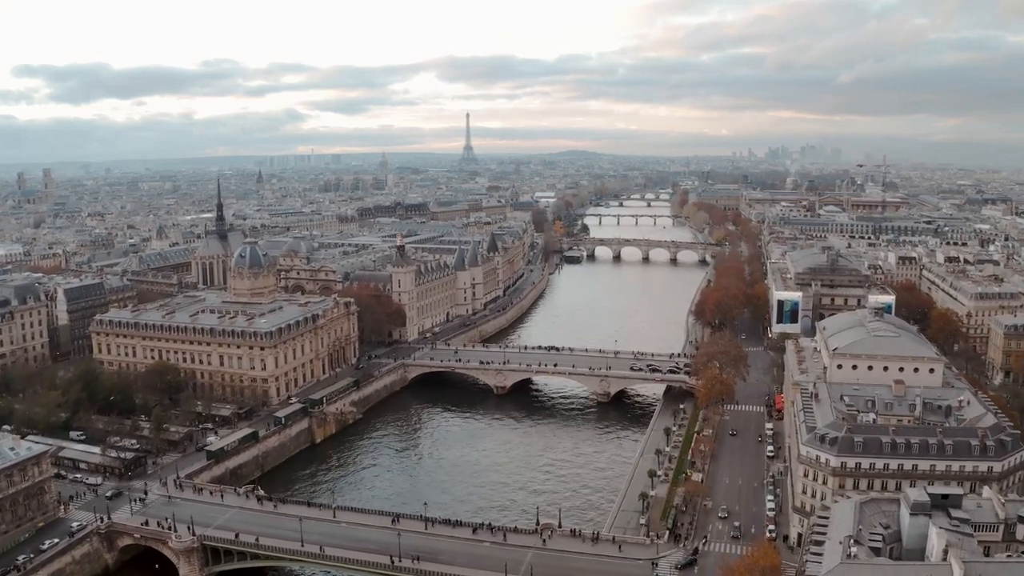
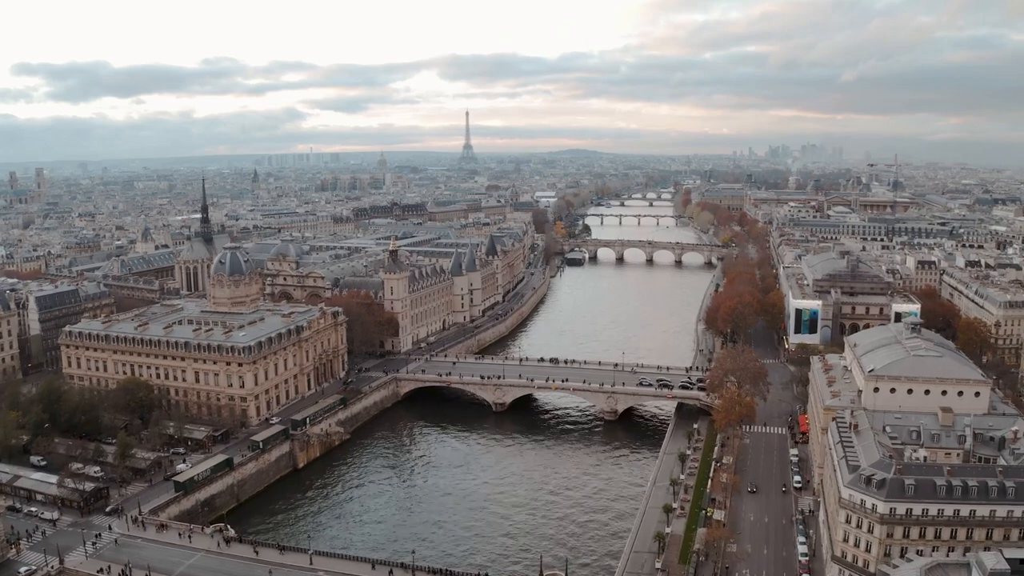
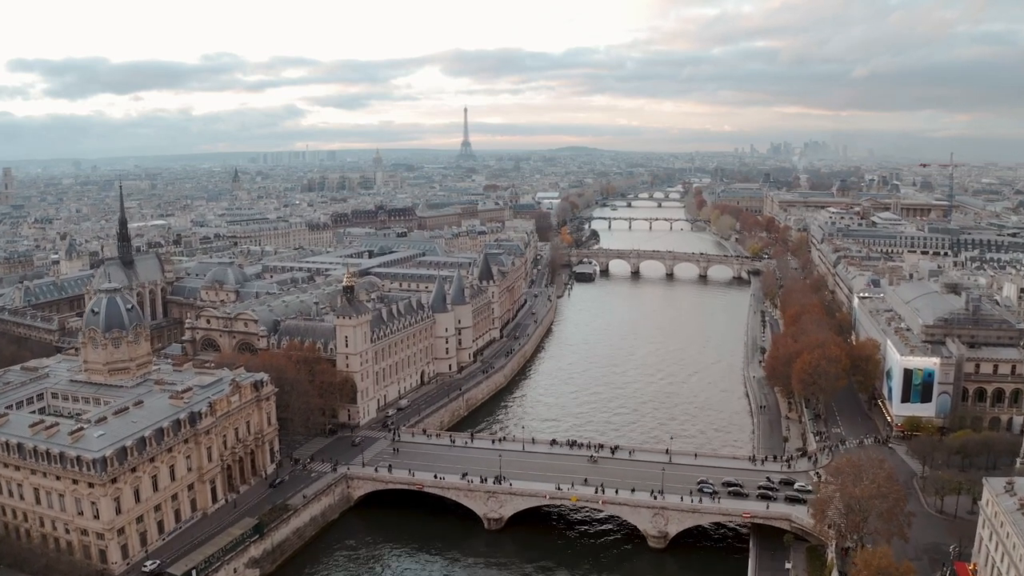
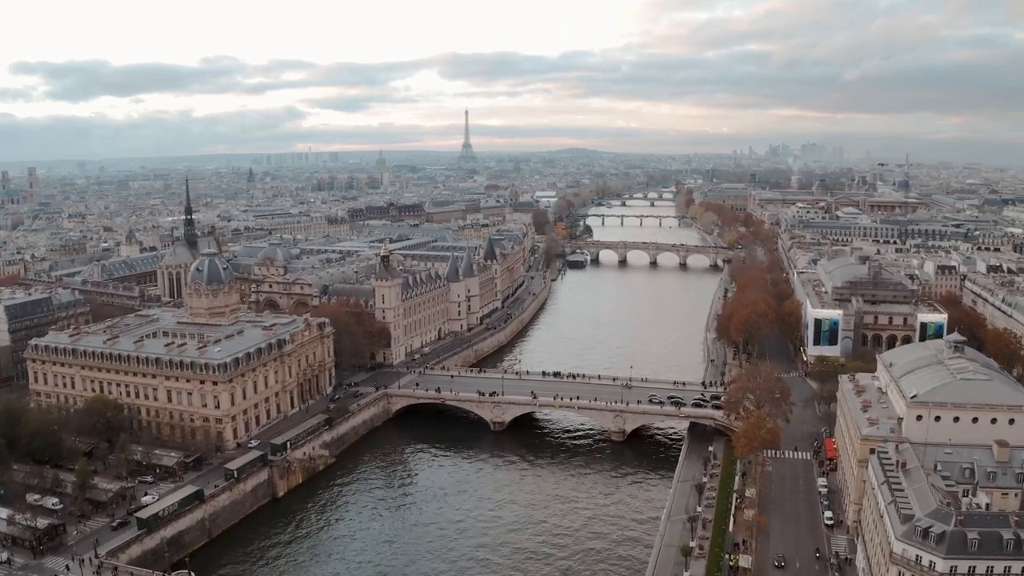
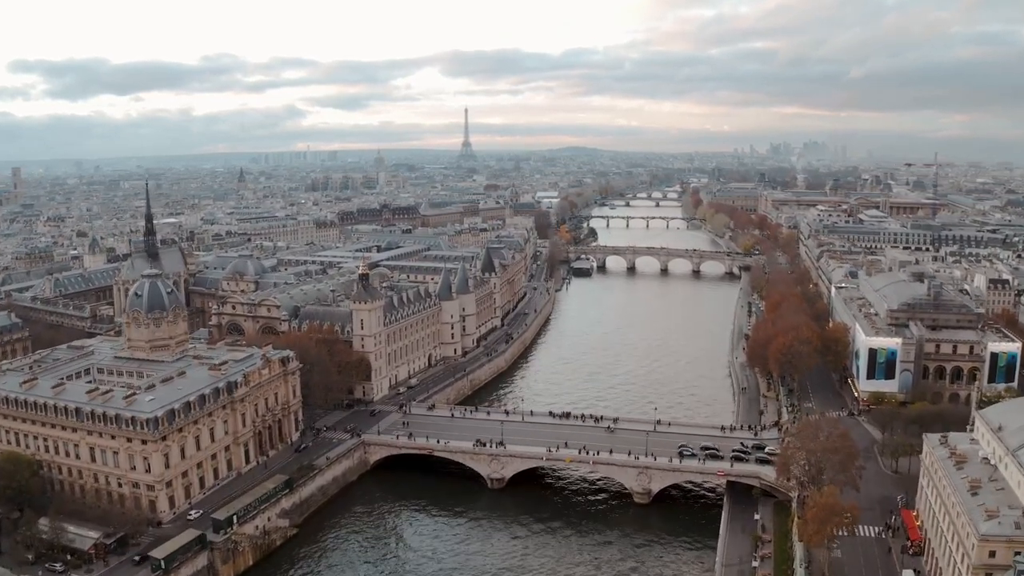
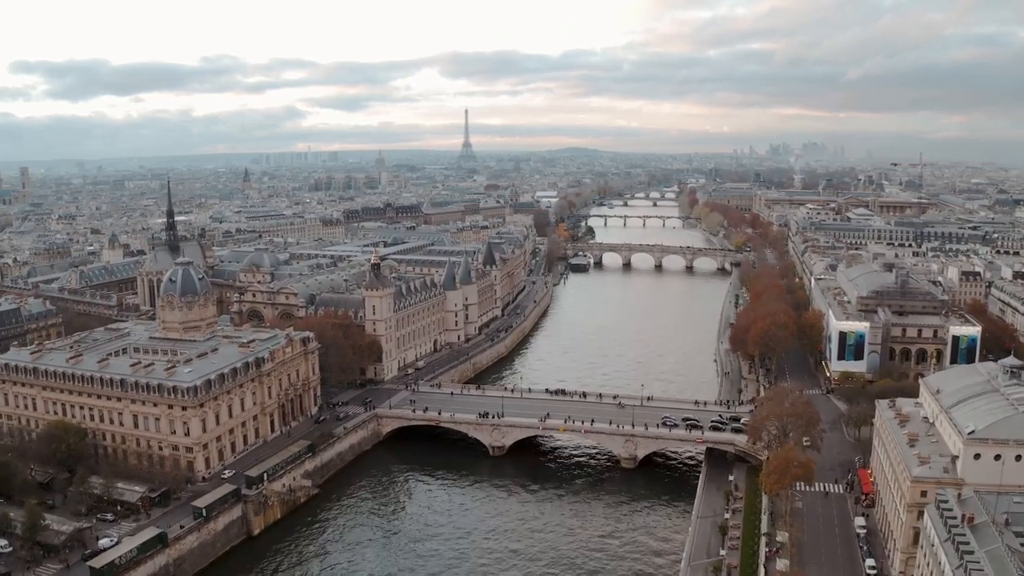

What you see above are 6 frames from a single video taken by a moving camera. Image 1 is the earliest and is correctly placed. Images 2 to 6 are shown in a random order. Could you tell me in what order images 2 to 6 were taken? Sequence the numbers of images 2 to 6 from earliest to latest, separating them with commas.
2, 4, 6, 5, 3
